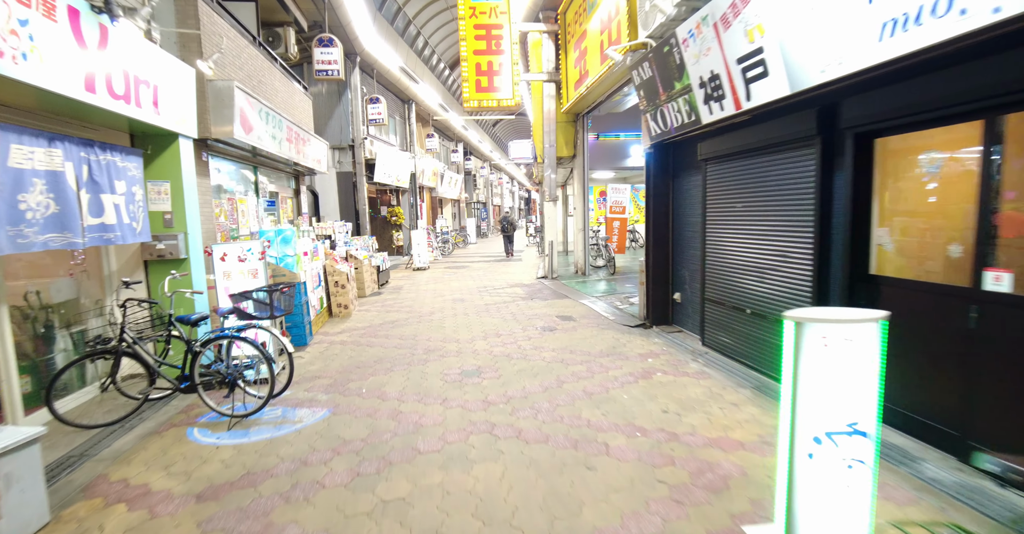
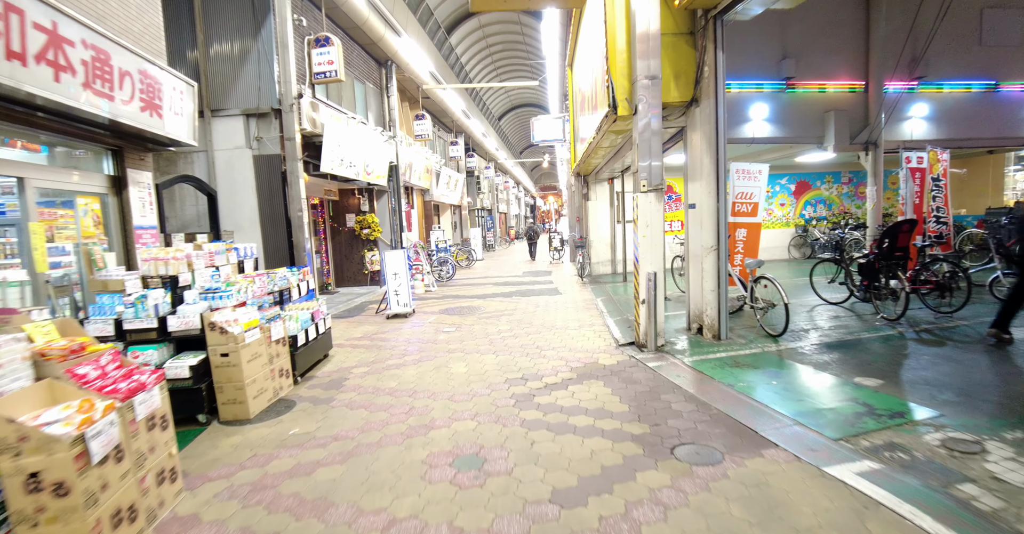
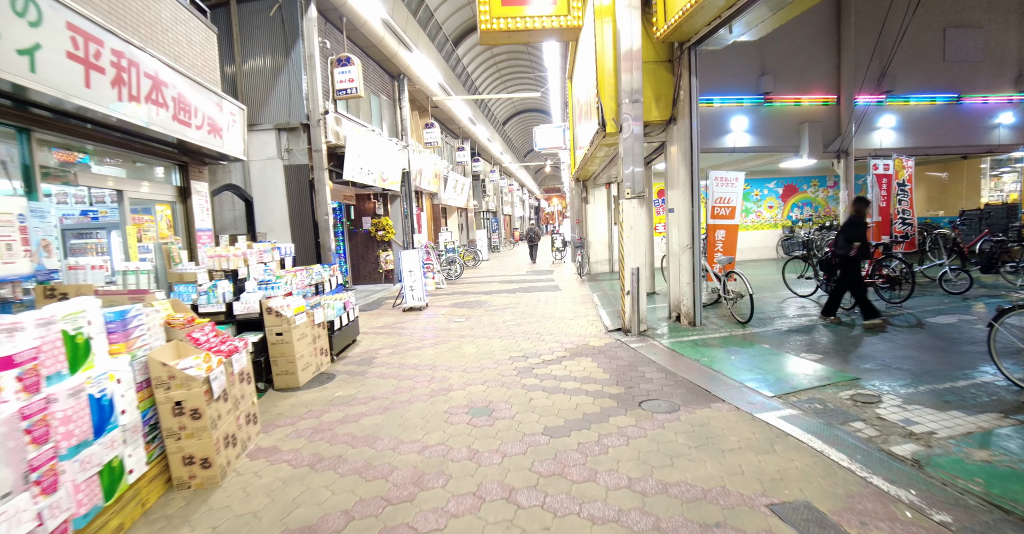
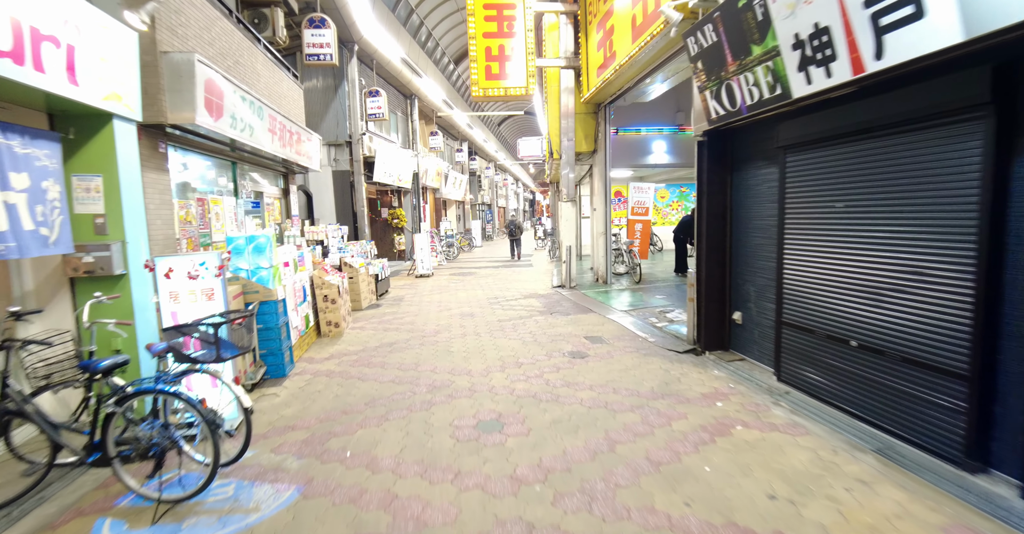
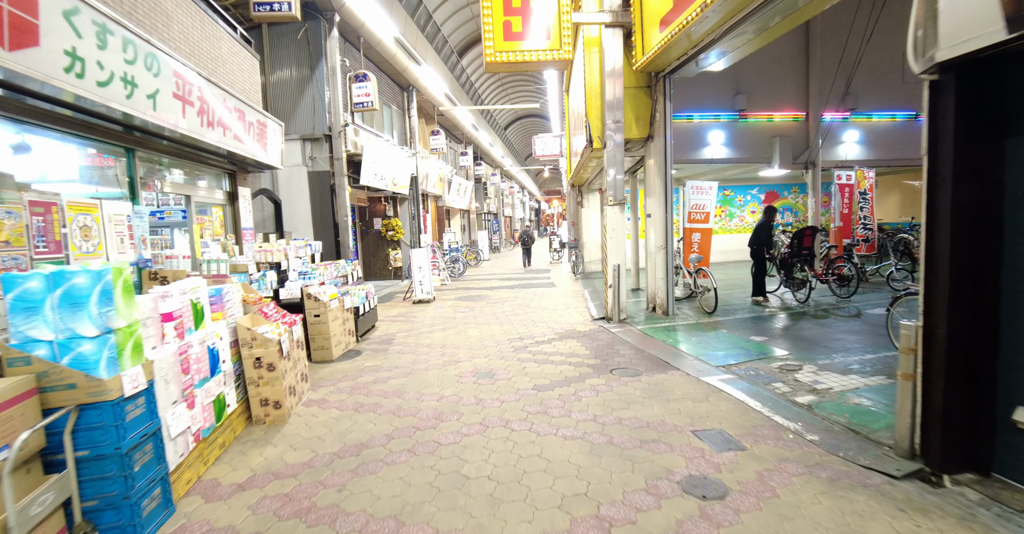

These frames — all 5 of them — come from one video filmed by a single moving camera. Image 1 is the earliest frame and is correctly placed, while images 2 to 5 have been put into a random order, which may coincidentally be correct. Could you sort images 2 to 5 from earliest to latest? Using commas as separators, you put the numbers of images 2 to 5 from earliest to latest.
4, 5, 3, 2
